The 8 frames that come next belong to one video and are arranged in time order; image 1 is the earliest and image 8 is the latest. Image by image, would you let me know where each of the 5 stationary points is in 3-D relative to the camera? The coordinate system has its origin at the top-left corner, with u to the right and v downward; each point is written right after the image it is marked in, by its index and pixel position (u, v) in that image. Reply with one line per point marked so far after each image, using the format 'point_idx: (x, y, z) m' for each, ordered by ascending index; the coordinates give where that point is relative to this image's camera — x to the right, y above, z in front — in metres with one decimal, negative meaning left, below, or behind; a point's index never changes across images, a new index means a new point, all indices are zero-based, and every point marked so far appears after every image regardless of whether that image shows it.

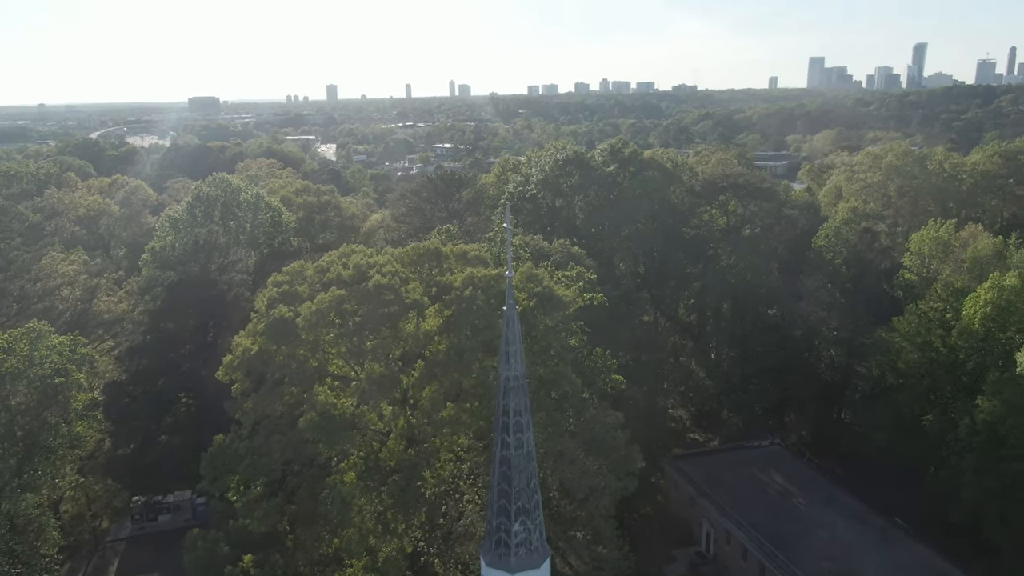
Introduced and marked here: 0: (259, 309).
0: (-5.0, -0.4, +15.5) m
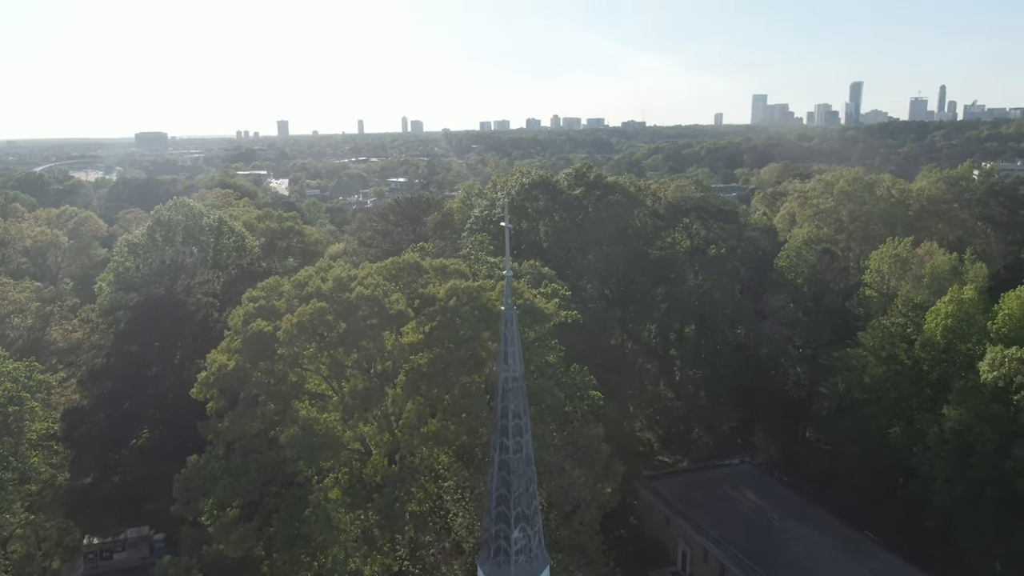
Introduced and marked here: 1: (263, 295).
0: (-5.3, -0.7, +15.0) m
1: (-4.9, -0.1, +15.5) m
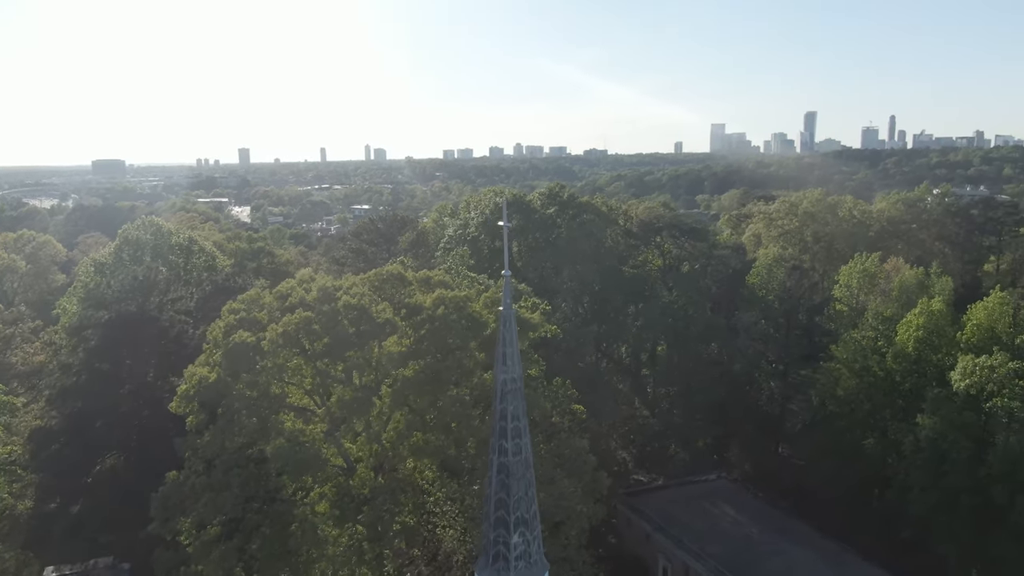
0: (-5.5, -0.9, +14.7) m
1: (-5.2, -0.4, +15.2) m
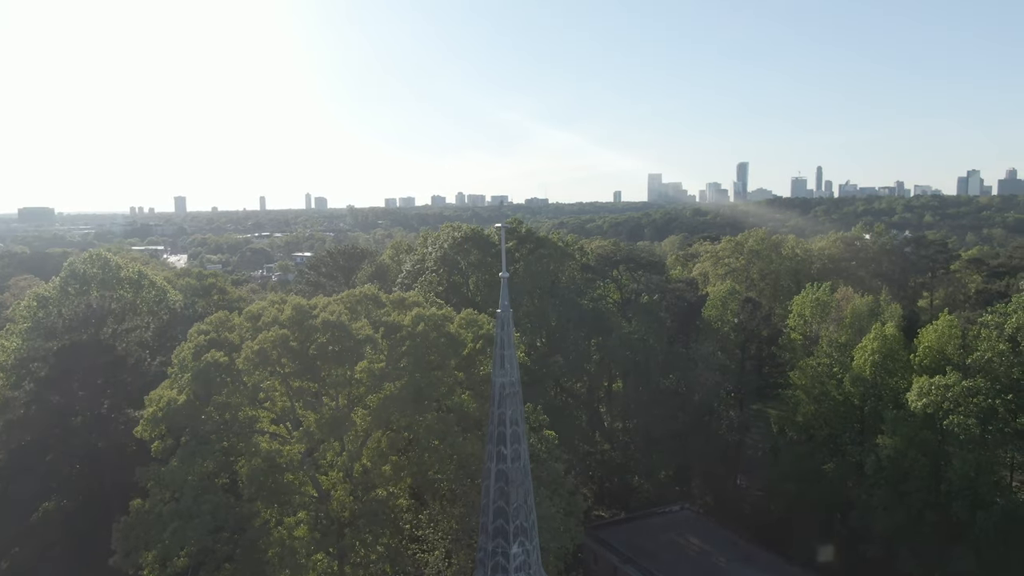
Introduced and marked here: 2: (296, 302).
0: (-5.9, -1.3, +14.1) m
1: (-5.6, -0.8, +14.7) m
2: (-4.0, -0.3, +14.4) m
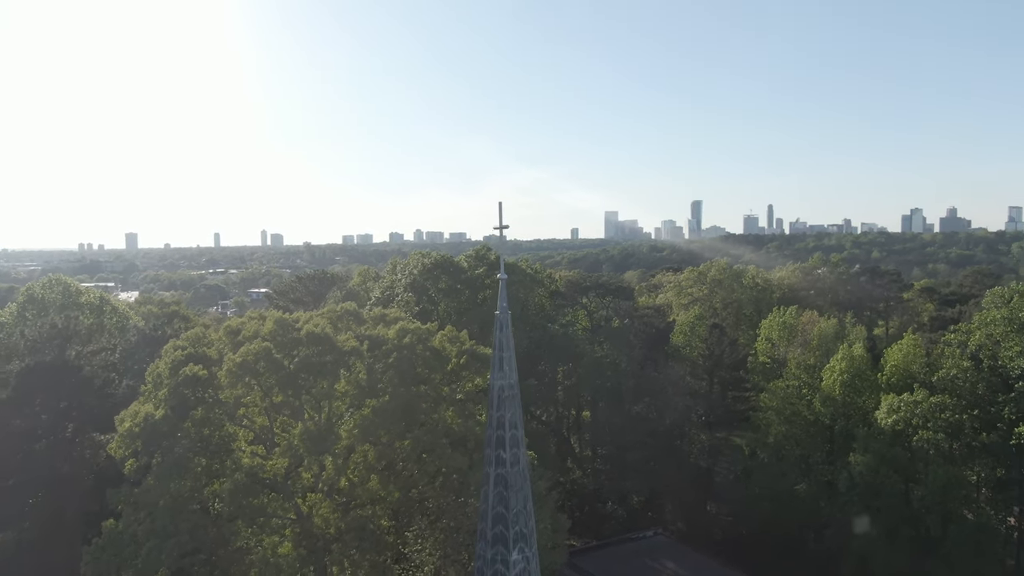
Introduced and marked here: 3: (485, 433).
0: (-6.1, -1.5, +13.6) m
1: (-5.9, -1.0, +14.2) m
2: (-4.2, -0.5, +14.1) m
3: (-0.3, -1.8, +9.9) m
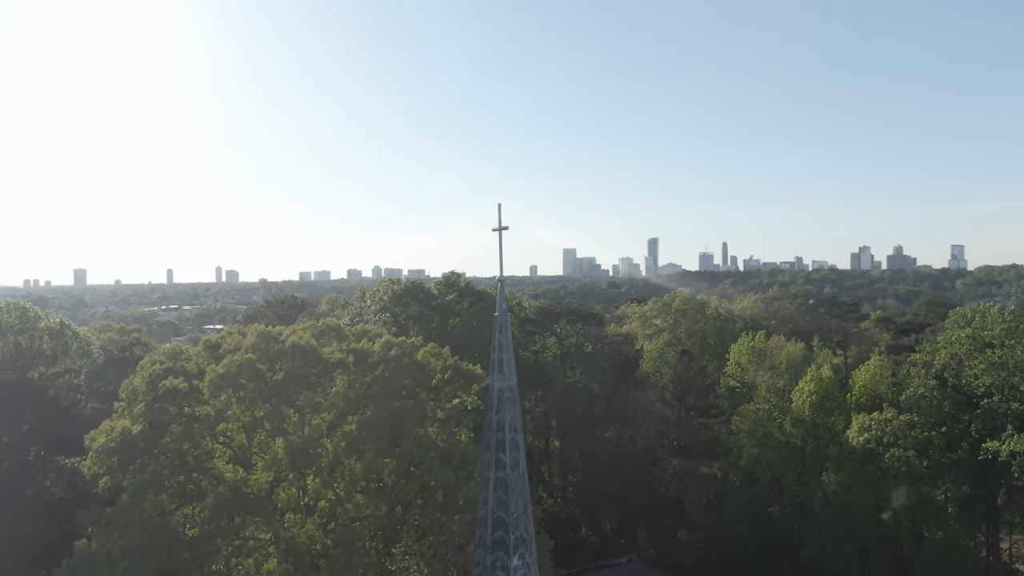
0: (-6.3, -1.7, +13.2) m
1: (-6.1, -1.2, +13.8) m
2: (-4.5, -0.7, +13.8) m
3: (-0.3, -1.9, +9.8) m
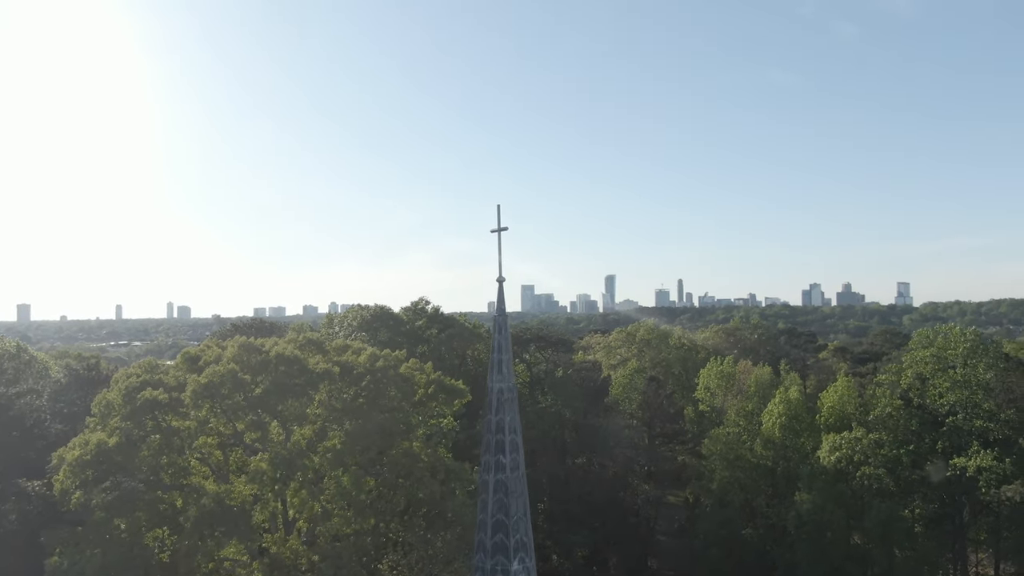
0: (-6.5, -1.8, +12.8) m
1: (-6.3, -1.4, +13.4) m
2: (-4.7, -0.9, +13.5) m
3: (-0.4, -1.9, +9.7) m
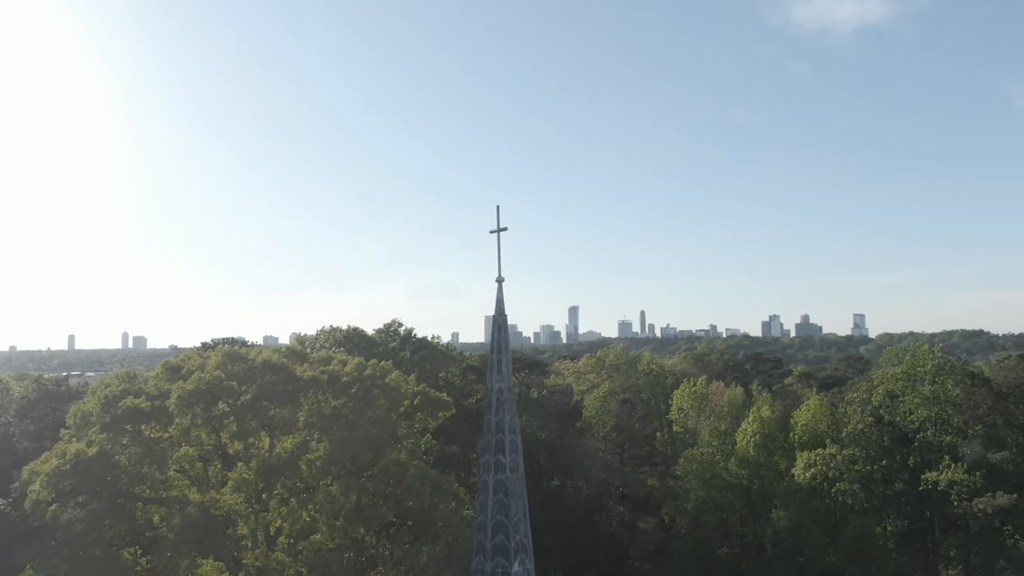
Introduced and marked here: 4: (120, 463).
0: (-6.7, -1.9, +12.4) m
1: (-6.5, -1.6, +13.1) m
2: (-4.9, -1.1, +13.3) m
3: (-0.4, -1.9, +9.6) m
4: (-5.9, -2.6, +11.7) m
